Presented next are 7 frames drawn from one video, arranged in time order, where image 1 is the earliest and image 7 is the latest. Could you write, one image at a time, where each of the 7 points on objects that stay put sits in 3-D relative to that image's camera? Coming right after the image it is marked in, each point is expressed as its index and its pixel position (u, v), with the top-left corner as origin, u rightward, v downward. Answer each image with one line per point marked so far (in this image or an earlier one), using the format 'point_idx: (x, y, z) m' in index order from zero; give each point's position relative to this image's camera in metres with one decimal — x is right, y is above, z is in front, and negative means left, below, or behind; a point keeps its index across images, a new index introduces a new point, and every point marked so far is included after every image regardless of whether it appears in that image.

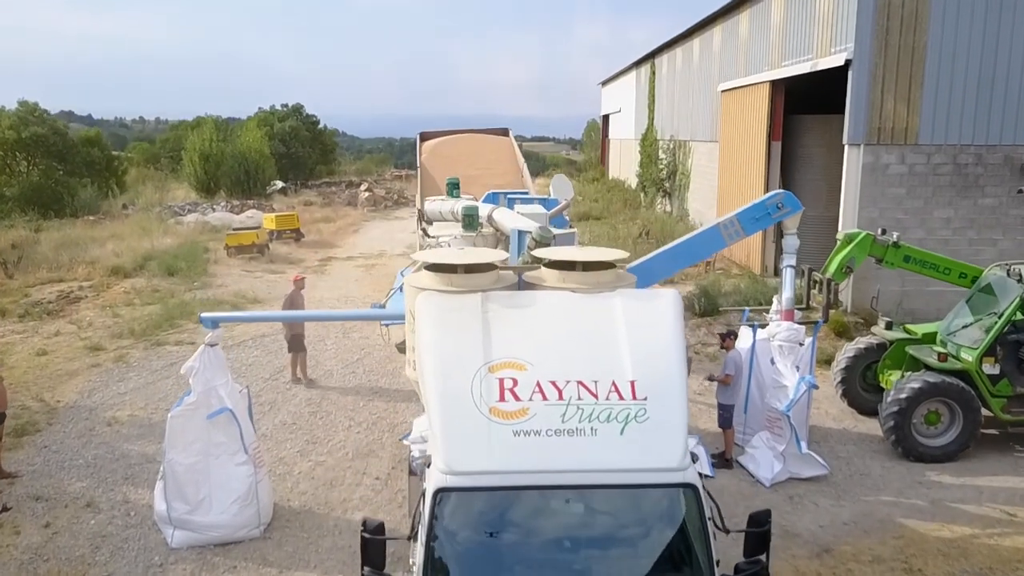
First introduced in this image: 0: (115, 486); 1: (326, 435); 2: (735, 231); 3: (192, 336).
0: (-3.1, -1.5, +6.2) m
1: (-1.7, -1.3, +7.2) m
2: (+1.8, +0.5, +6.5) m
3: (-4.3, -0.7, +10.7) m
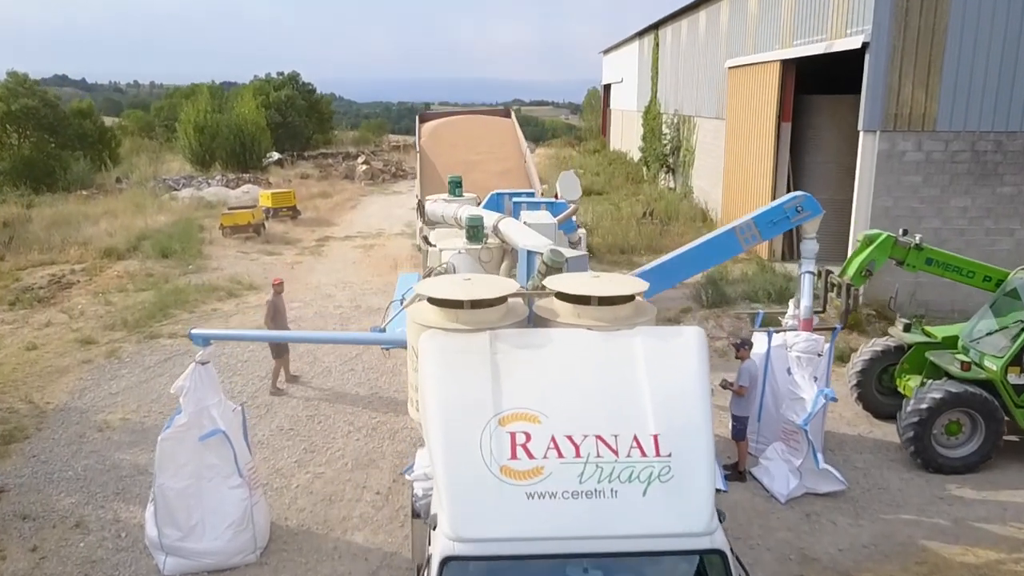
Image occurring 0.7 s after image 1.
0: (-3.0, -1.6, +6.0) m
1: (-1.6, -1.4, +7.0) m
2: (+1.8, +0.4, +6.2) m
3: (-4.3, -0.5, +10.5) m
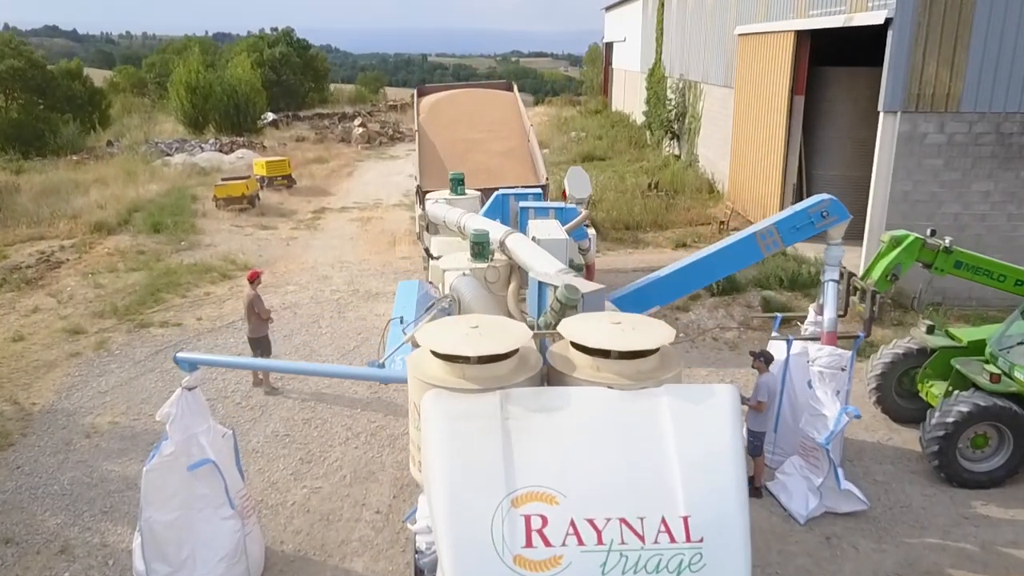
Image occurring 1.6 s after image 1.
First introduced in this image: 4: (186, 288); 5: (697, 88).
0: (-3.0, -1.7, +5.7) m
1: (-1.6, -1.4, +6.7) m
2: (+1.9, +0.3, +5.8) m
3: (-4.2, -0.3, +10.1) m
4: (-4.6, 0.0, +11.3) m
5: (+4.5, +4.8, +19.4) m
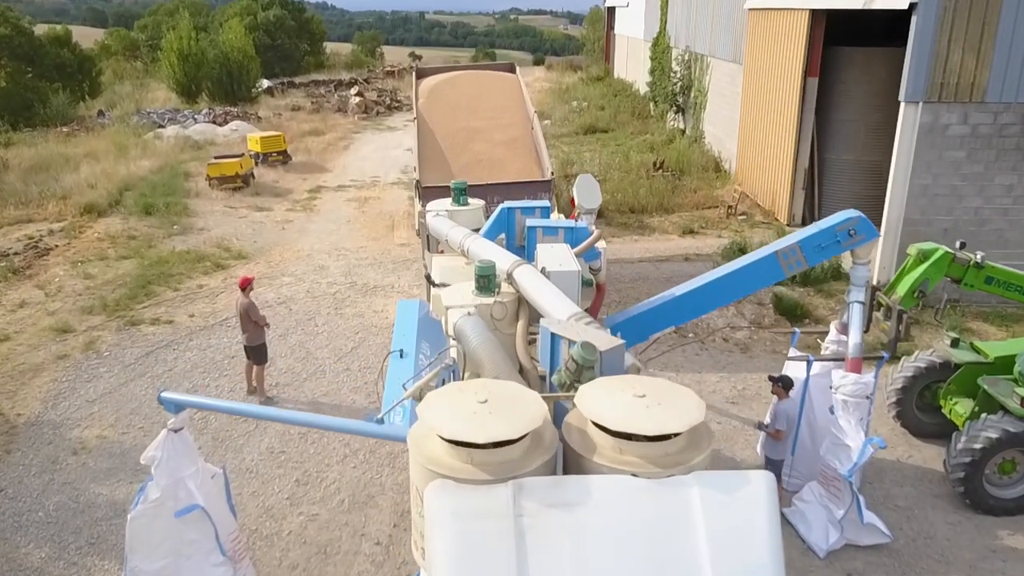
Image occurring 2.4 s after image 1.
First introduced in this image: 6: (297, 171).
0: (-2.9, -1.8, +5.4) m
1: (-1.6, -1.5, +6.4) m
2: (+1.9, +0.2, +5.4) m
3: (-4.2, -0.3, +9.8) m
4: (-4.6, +0.1, +10.9) m
5: (+4.5, +5.3, +18.8) m
6: (-5.1, +2.8, +18.9) m
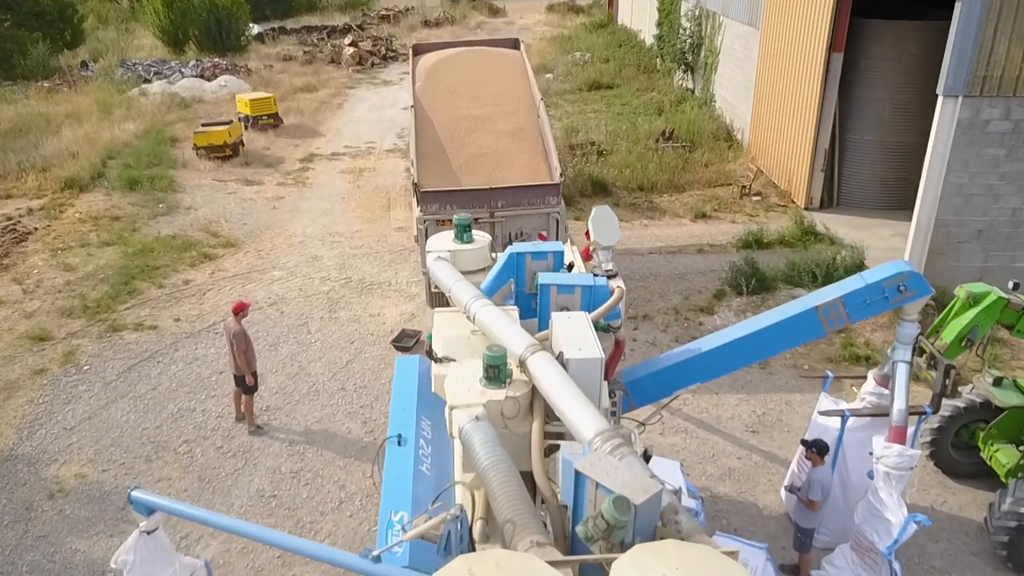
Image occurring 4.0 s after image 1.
0: (-2.9, -2.2, +5.0) m
1: (-1.5, -1.7, +6.0) m
2: (+2.0, -0.2, +4.9) m
3: (-4.1, -0.3, +9.2) m
4: (-4.5, +0.2, +10.4) m
5: (+4.5, +6.0, +17.8) m
6: (-5.0, +3.4, +18.1) m
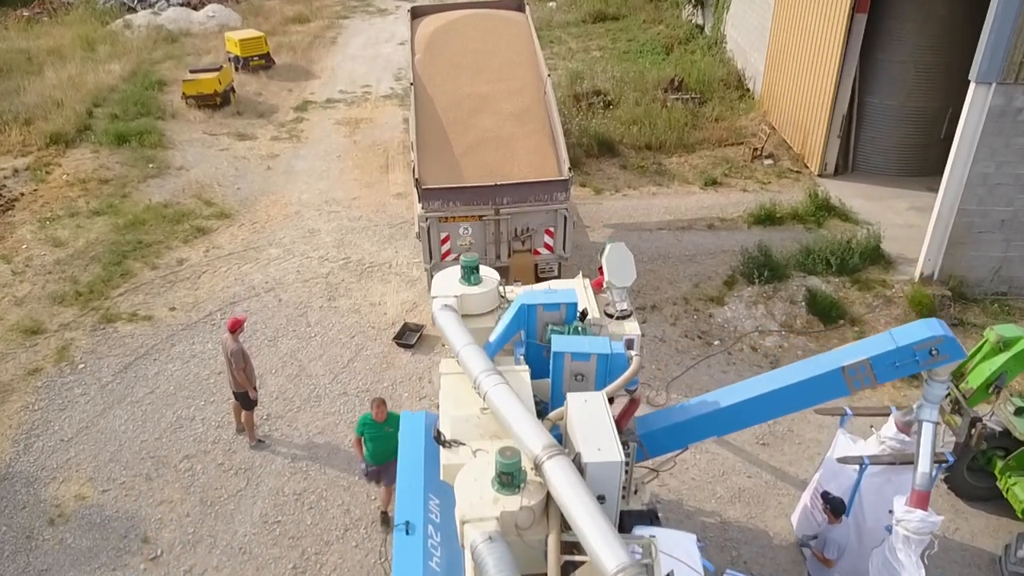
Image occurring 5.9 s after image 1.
0: (-2.8, -2.5, +5.0) m
1: (-1.4, -2.0, +5.9) m
2: (+2.1, -0.5, +4.7) m
3: (-4.1, -0.2, +9.0) m
4: (-4.5, +0.5, +10.0) m
5: (+4.6, +7.0, +16.8) m
6: (-5.0, +4.6, +17.3) m
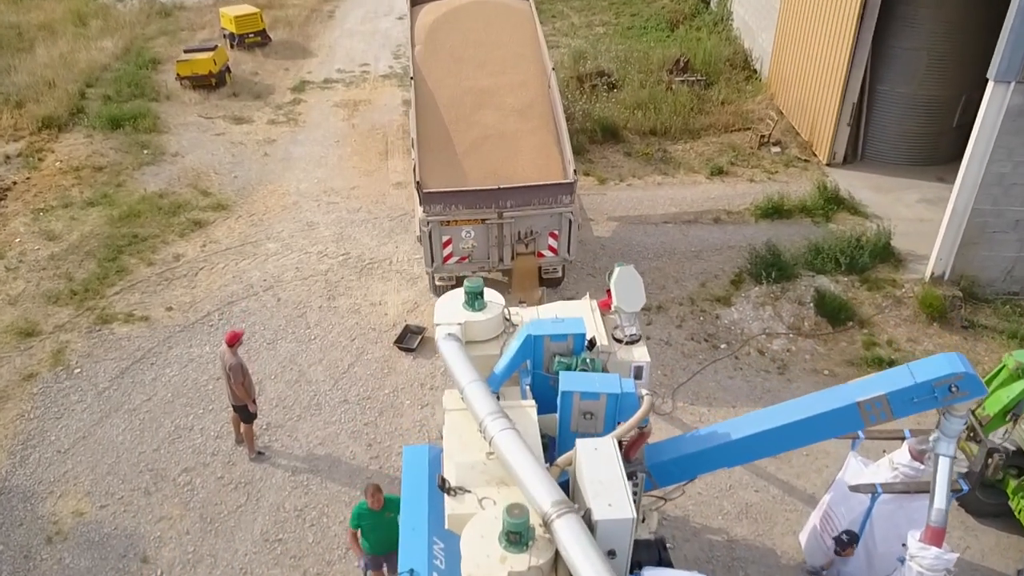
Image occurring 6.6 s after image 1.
0: (-2.8, -2.7, +5.0) m
1: (-1.4, -2.1, +5.9) m
2: (+2.1, -0.7, +4.5) m
3: (-4.1, -0.1, +8.8) m
4: (-4.4, +0.5, +9.8) m
5: (+4.6, +7.4, +16.4) m
6: (-5.0, +4.9, +16.9) m
